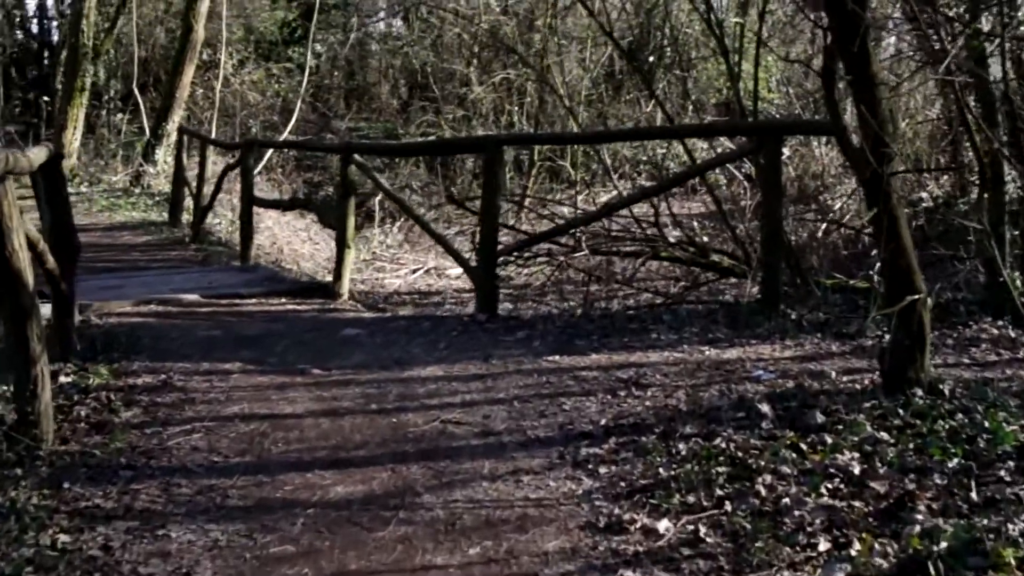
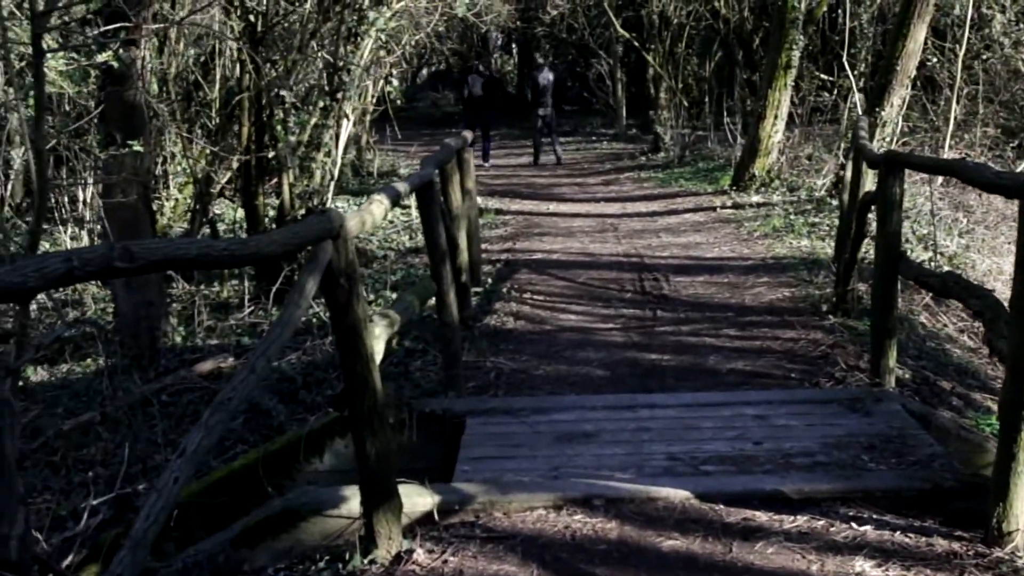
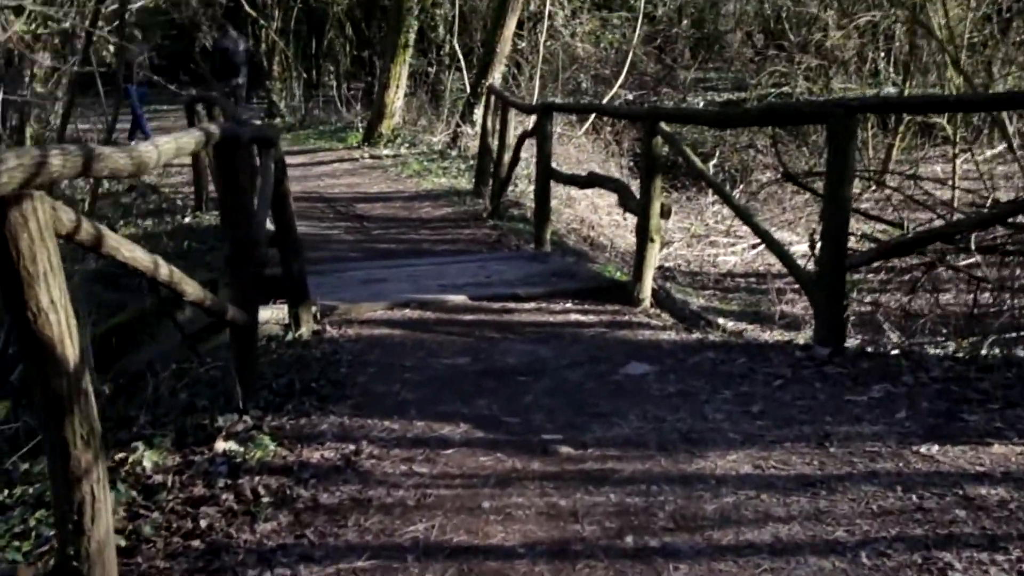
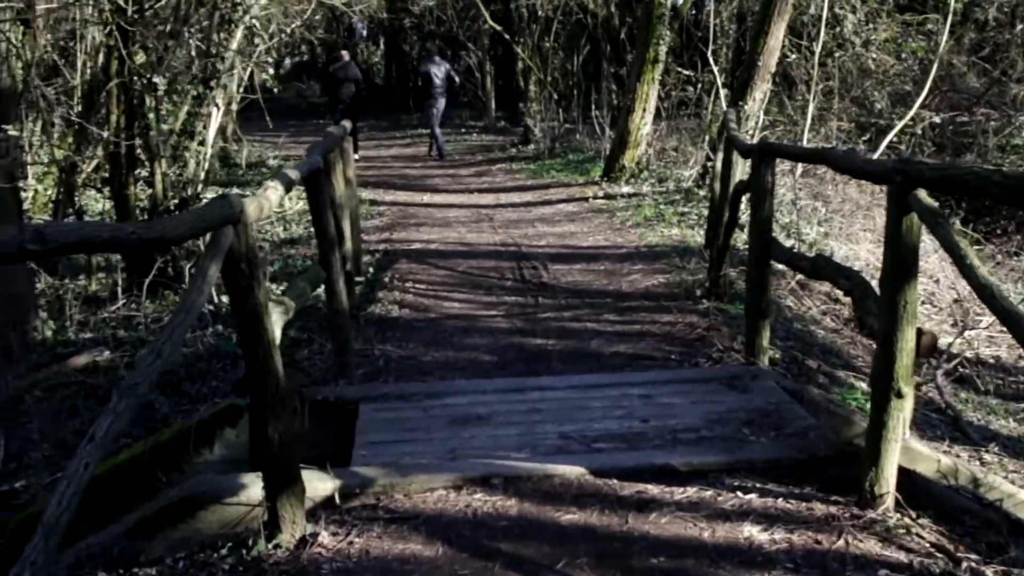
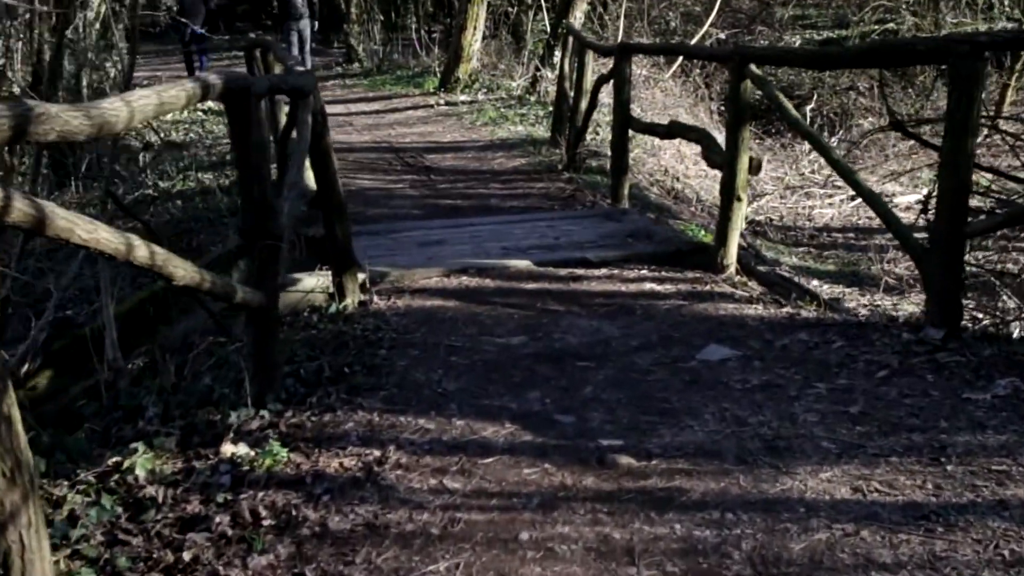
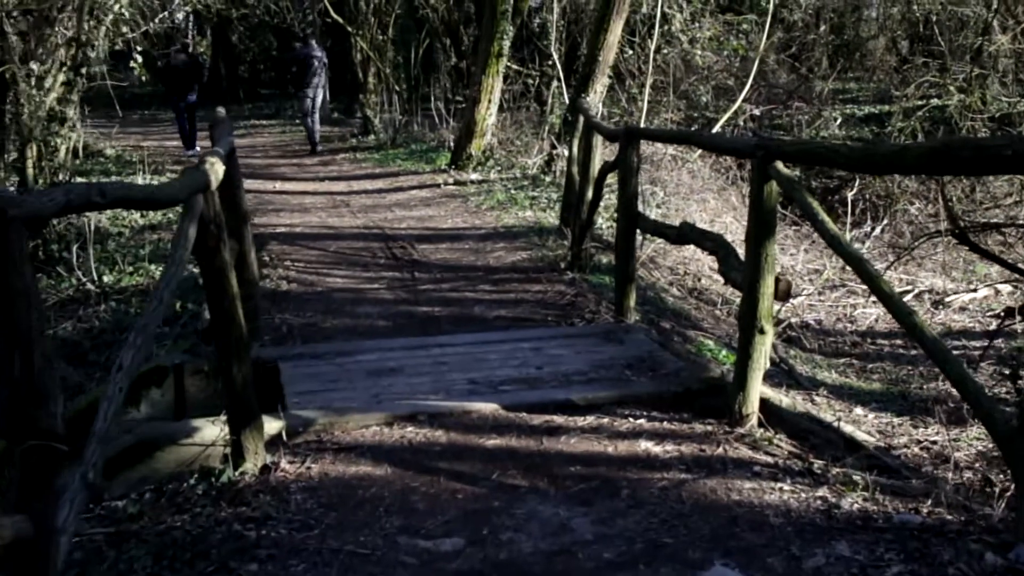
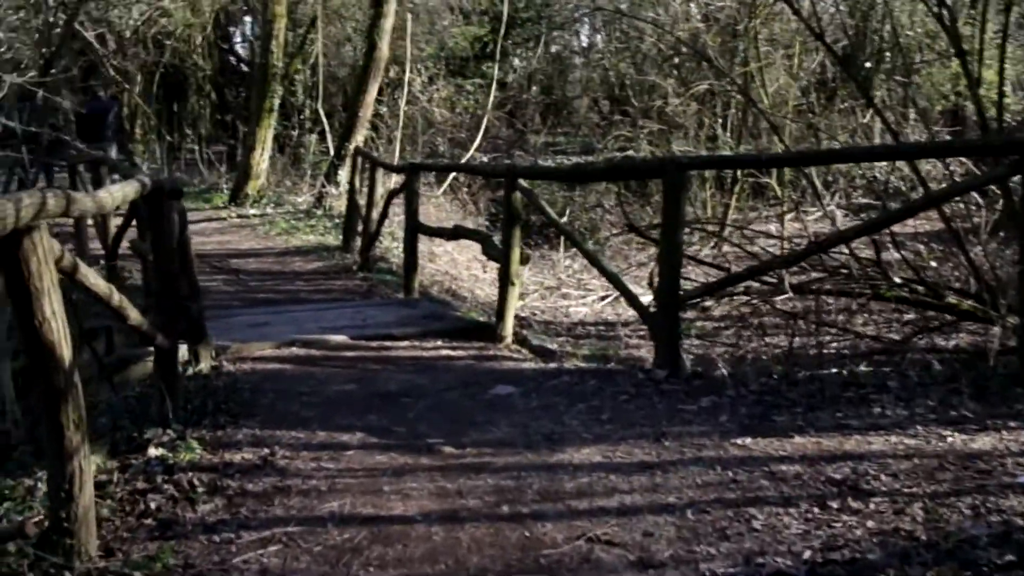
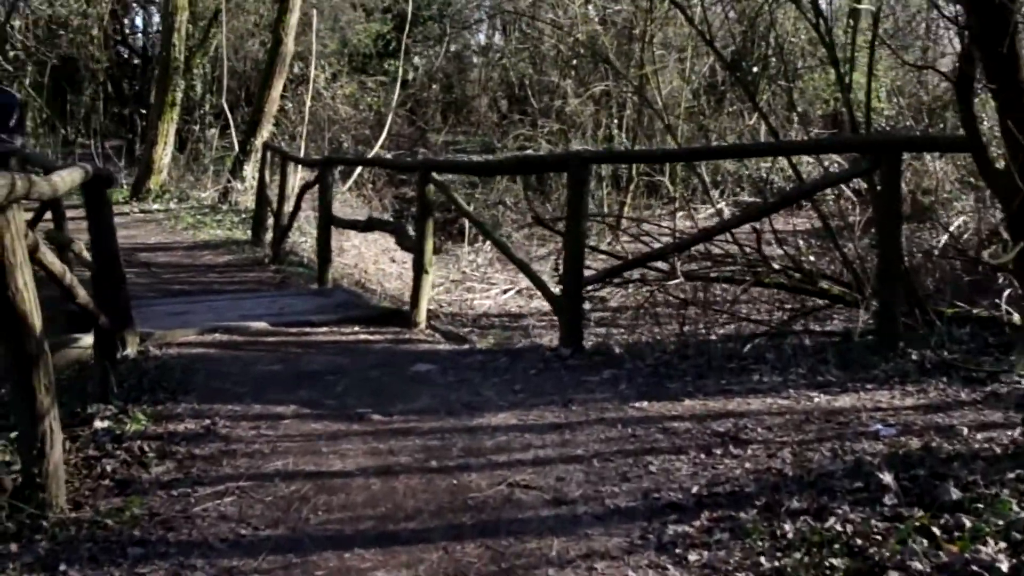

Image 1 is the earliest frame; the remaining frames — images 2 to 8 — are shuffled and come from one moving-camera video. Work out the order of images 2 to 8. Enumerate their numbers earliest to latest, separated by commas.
8, 7, 3, 5, 6, 4, 2
